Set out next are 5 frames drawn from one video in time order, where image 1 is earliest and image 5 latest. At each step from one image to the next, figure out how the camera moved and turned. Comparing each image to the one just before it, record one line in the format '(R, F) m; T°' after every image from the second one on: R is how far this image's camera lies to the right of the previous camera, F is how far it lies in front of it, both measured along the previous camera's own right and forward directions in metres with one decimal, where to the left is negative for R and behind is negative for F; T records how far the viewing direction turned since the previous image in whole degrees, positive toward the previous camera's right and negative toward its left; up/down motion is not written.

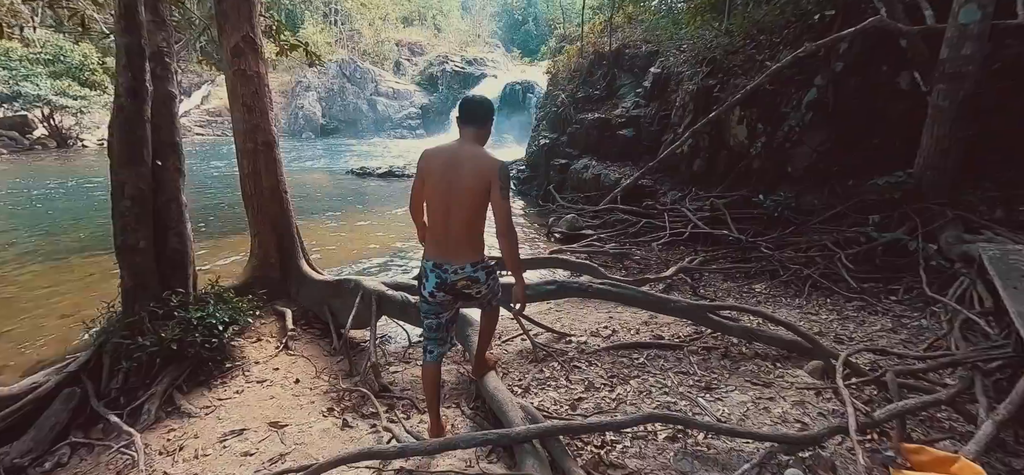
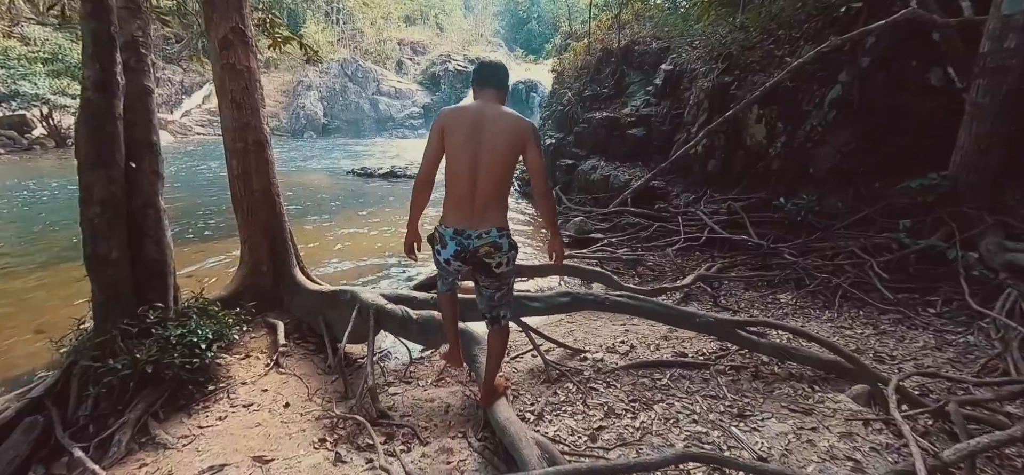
(-0.1, +0.3) m; 0°
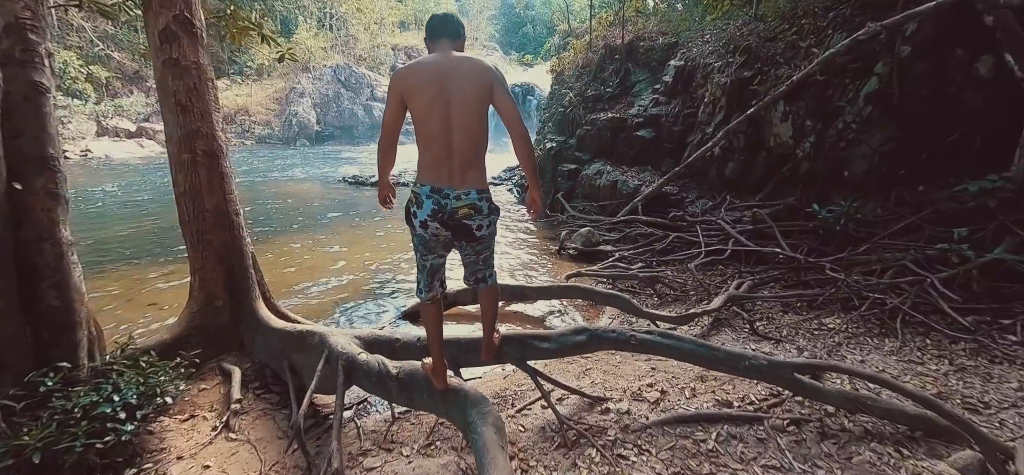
(0.0, +0.6) m; 0°
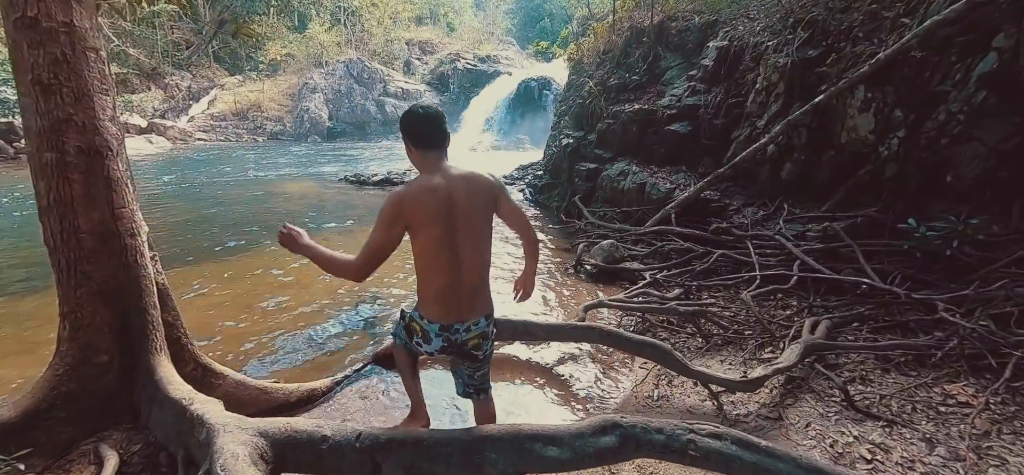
(+0.1, +1.0) m; -2°
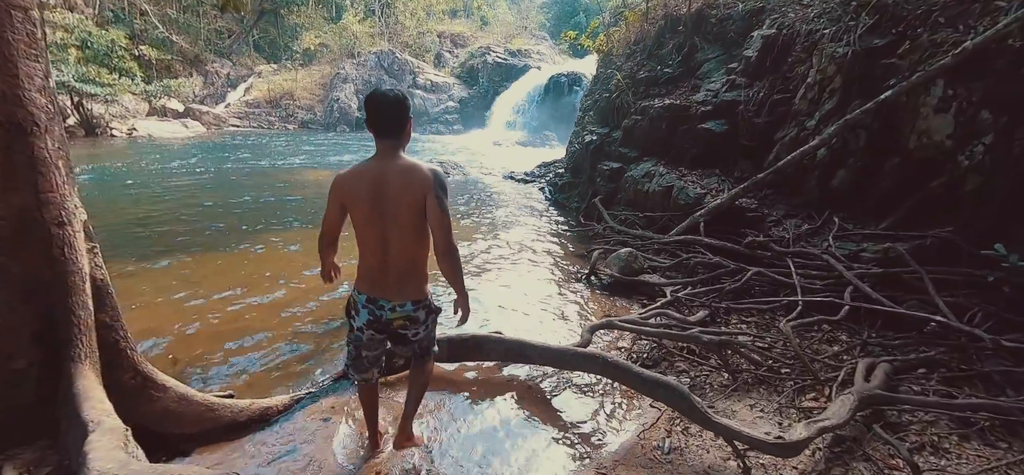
(+0.2, +0.4) m; -4°
